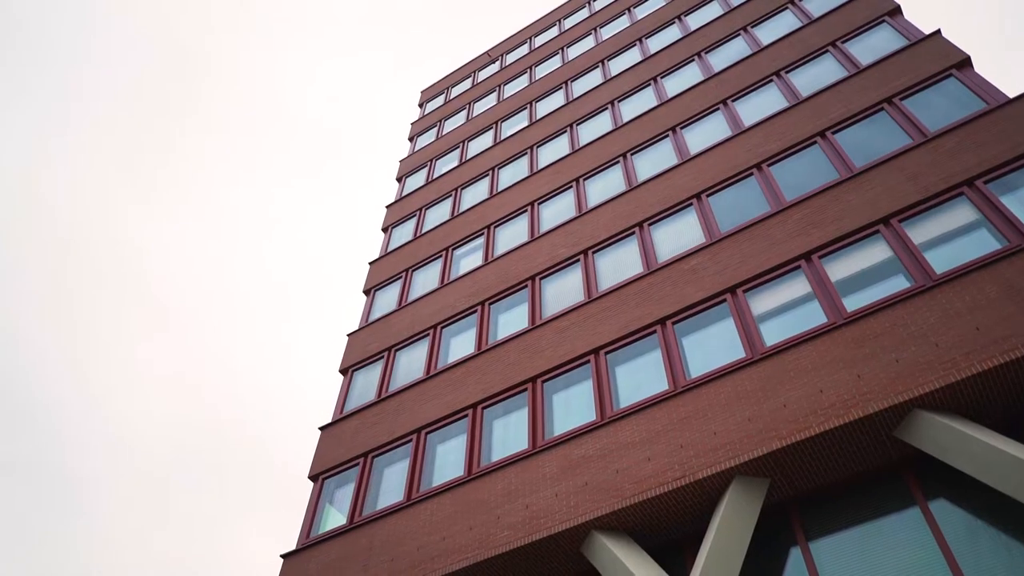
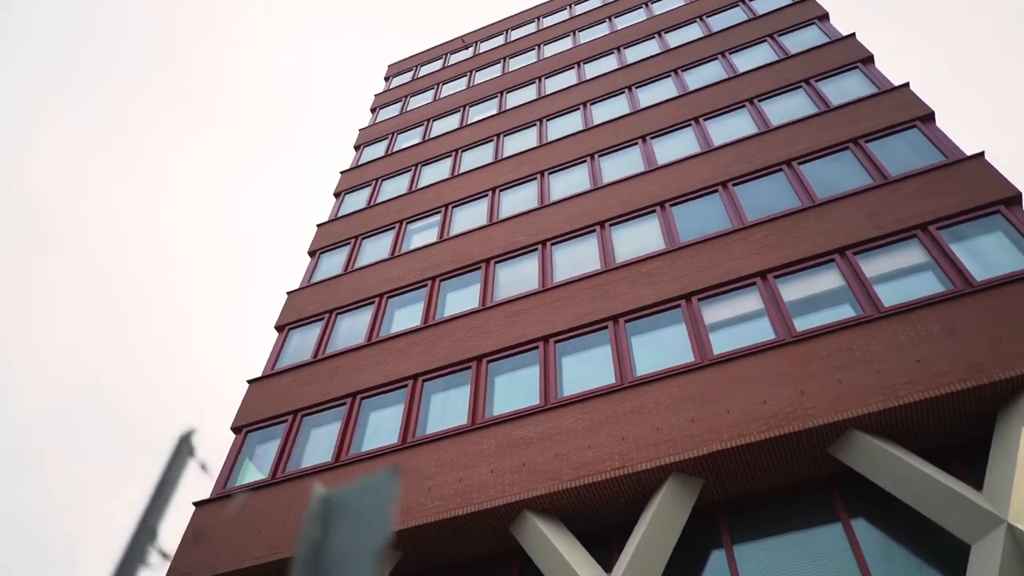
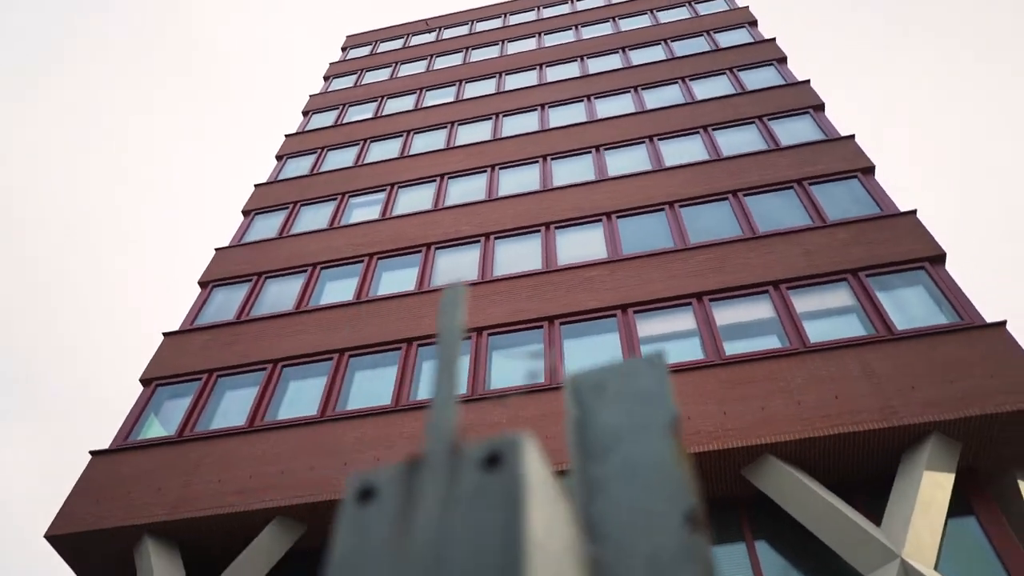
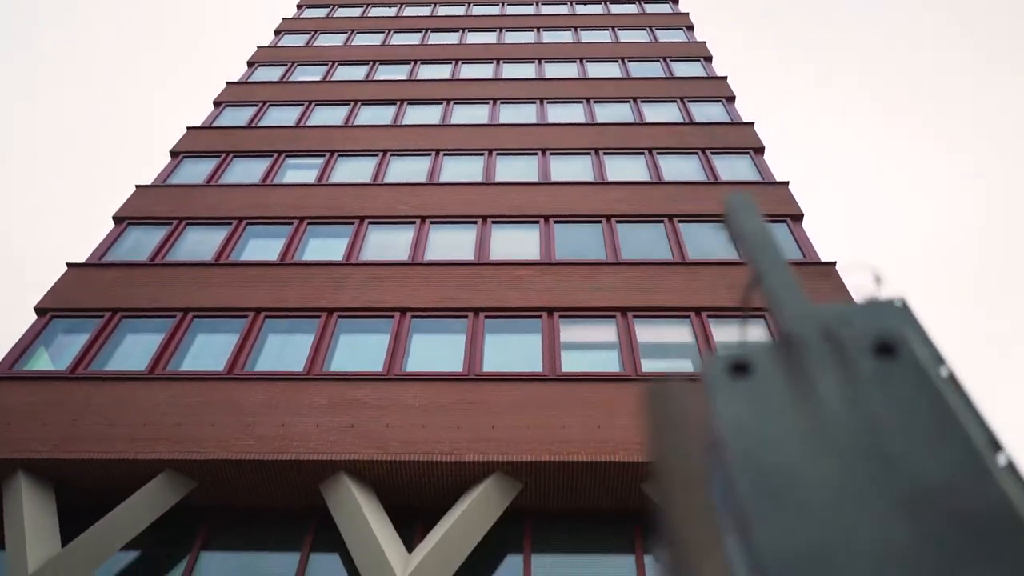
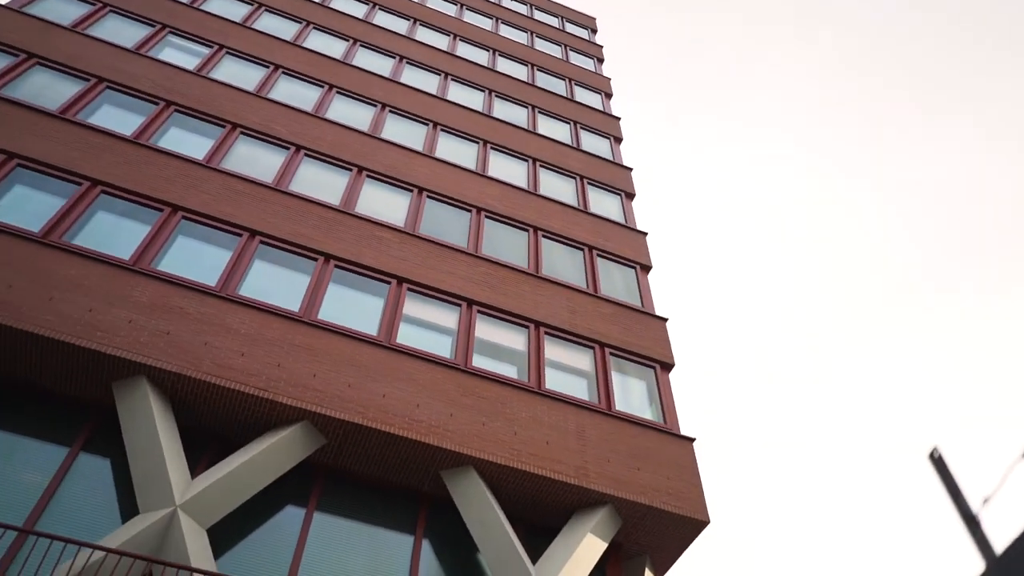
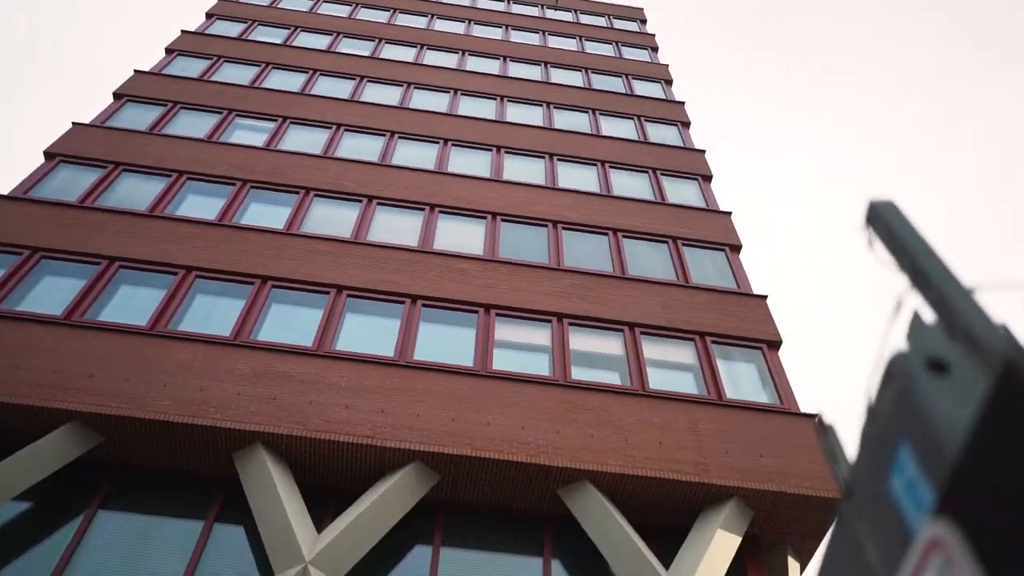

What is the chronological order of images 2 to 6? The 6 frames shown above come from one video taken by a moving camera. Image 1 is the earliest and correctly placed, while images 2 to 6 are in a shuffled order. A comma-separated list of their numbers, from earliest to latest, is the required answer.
2, 3, 4, 6, 5
